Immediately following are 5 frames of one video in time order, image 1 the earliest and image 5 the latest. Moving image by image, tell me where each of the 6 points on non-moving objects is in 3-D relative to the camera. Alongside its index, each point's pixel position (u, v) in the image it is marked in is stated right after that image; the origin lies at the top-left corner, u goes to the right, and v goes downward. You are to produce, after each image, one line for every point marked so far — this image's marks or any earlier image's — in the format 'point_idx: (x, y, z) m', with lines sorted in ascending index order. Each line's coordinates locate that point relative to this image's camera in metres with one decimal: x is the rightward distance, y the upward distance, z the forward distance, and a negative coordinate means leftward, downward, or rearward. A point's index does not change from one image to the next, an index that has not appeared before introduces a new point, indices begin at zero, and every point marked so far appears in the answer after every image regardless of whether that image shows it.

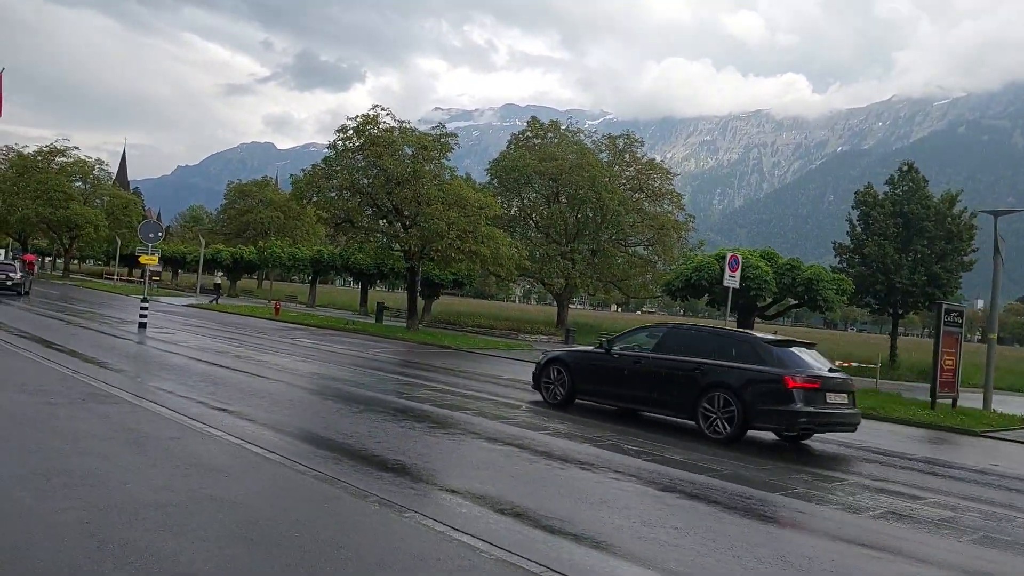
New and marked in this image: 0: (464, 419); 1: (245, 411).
0: (-0.7, -1.9, +11.9) m
1: (-3.9, -1.8, +11.8) m
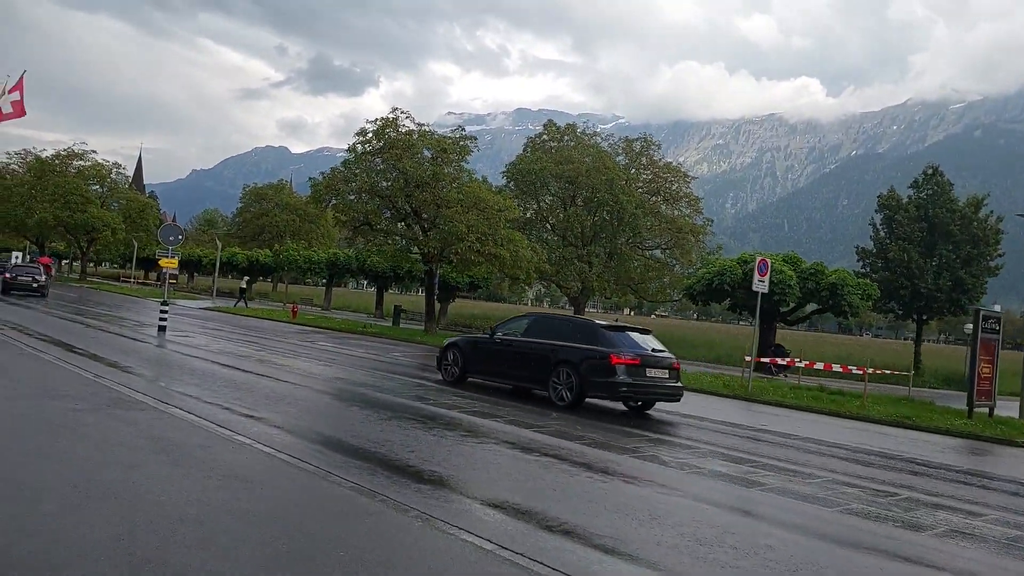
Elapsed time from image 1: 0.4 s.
0: (-0.2, -2.0, +11.6) m
1: (-3.4, -1.8, +11.5) m
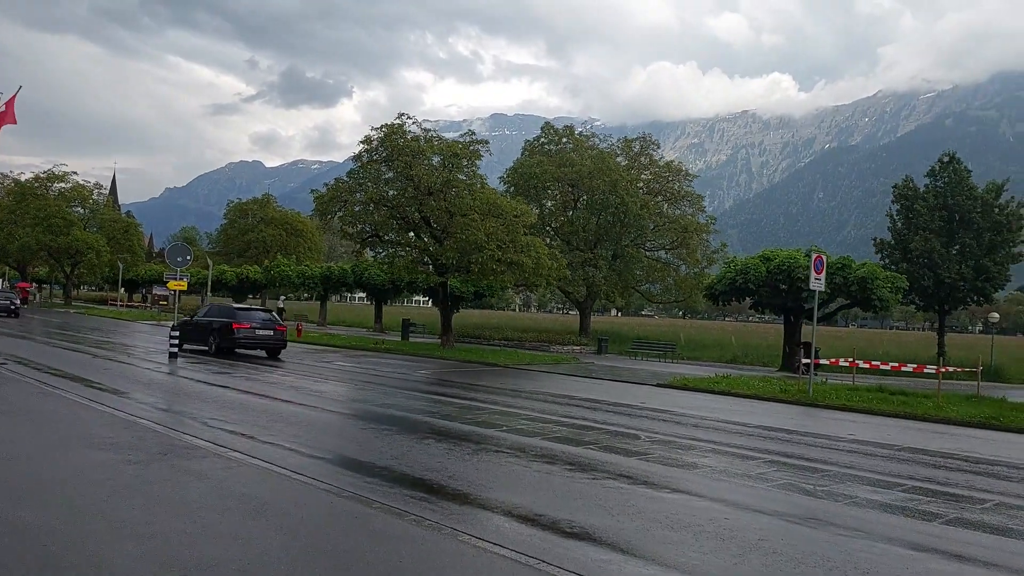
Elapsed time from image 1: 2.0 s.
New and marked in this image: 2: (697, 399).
0: (+1.0, -2.1, +10.4) m
1: (-2.2, -2.1, +10.2) m
2: (+4.4, -2.6, +19.0) m
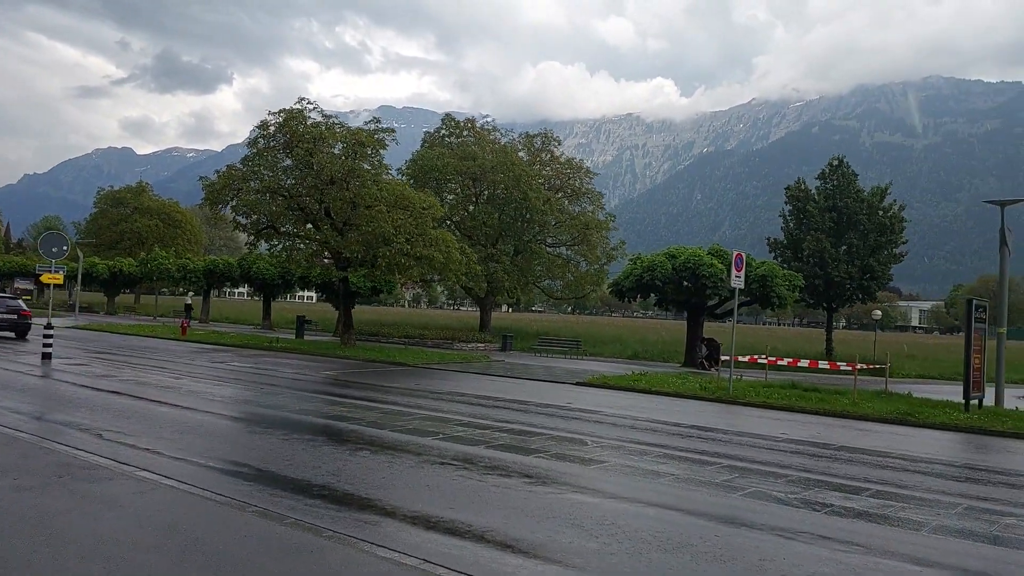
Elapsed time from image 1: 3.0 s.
0: (+0.4, -2.1, +9.7) m
1: (-2.8, -2.1, +9.1) m
2: (+2.5, -2.6, +18.6) m
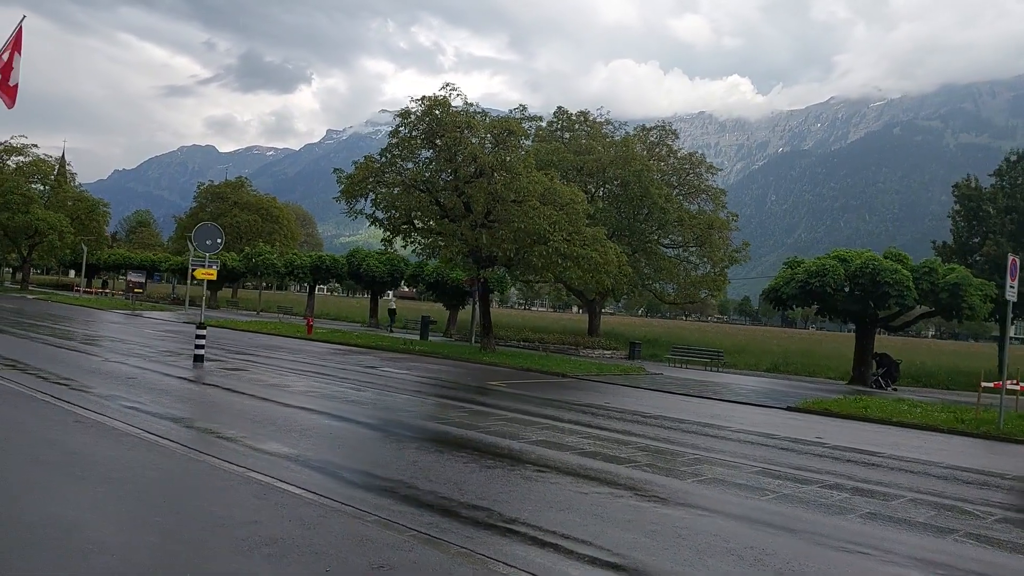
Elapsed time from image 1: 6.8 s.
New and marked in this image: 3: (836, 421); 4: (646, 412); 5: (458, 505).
0: (+4.0, -2.3, +7.0) m
1: (+0.9, -2.2, +6.6) m
2: (+6.9, -2.8, +15.7) m
3: (+6.7, -2.8, +16.8) m
4: (+2.7, -2.6, +16.4) m
5: (-0.5, -2.1, +7.8) m
